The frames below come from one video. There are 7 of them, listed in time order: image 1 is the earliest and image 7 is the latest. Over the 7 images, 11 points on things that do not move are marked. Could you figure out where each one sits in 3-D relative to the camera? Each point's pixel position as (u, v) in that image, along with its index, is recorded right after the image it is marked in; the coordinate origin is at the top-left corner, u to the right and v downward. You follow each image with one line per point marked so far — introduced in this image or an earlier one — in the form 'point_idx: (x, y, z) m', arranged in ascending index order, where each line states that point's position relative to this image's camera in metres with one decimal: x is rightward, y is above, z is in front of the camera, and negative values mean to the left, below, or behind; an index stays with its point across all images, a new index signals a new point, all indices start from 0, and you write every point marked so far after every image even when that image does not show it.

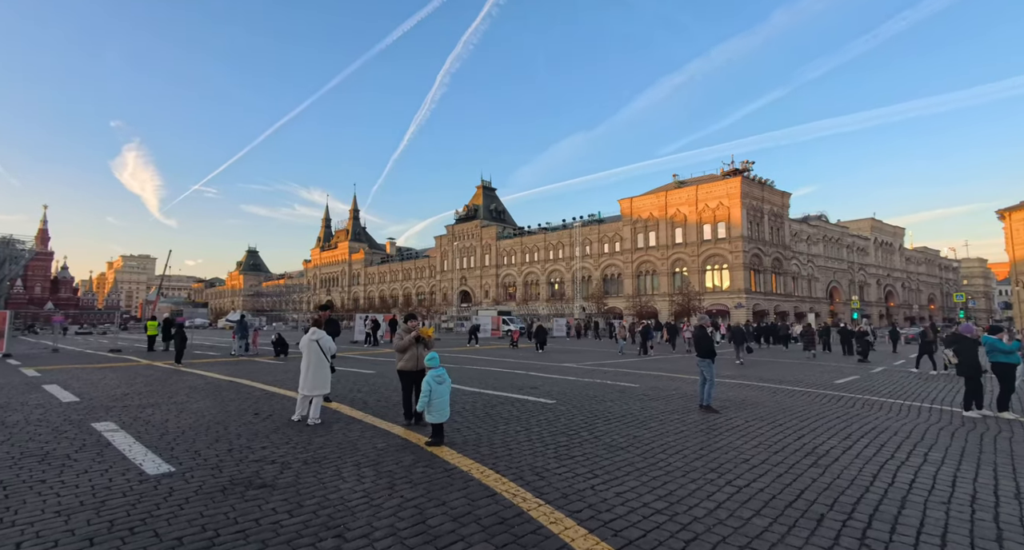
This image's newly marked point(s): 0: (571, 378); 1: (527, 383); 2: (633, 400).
0: (+1.7, -3.0, +14.7) m
1: (+0.4, -2.7, +12.7) m
2: (+2.6, -2.7, +10.7) m
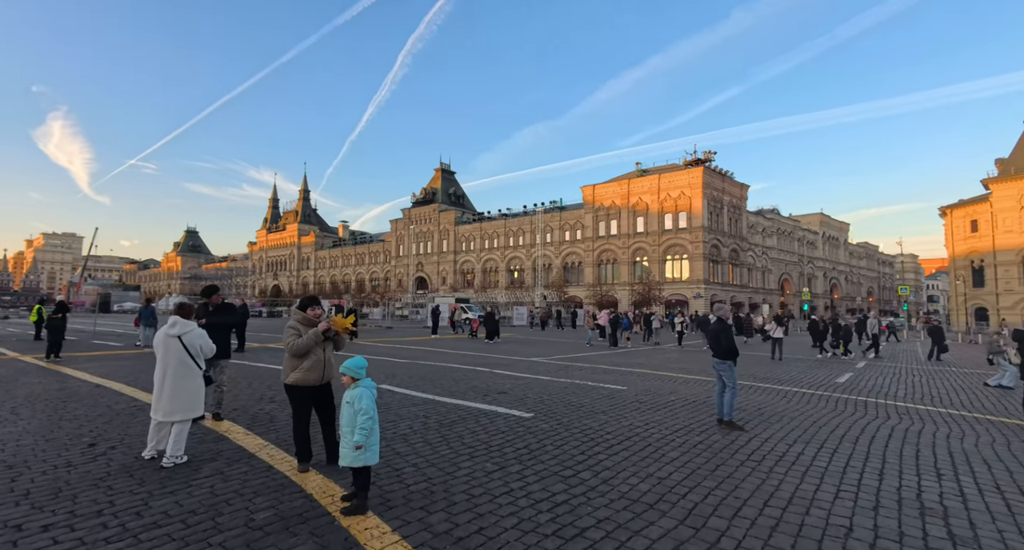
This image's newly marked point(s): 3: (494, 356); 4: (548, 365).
0: (+0.7, -2.5, +12.4) m
1: (-0.4, -2.3, +10.2) m
2: (+2.0, -2.3, +8.4) m
3: (-0.7, -2.8, +17.9) m
4: (+1.0, -2.8, +15.7) m
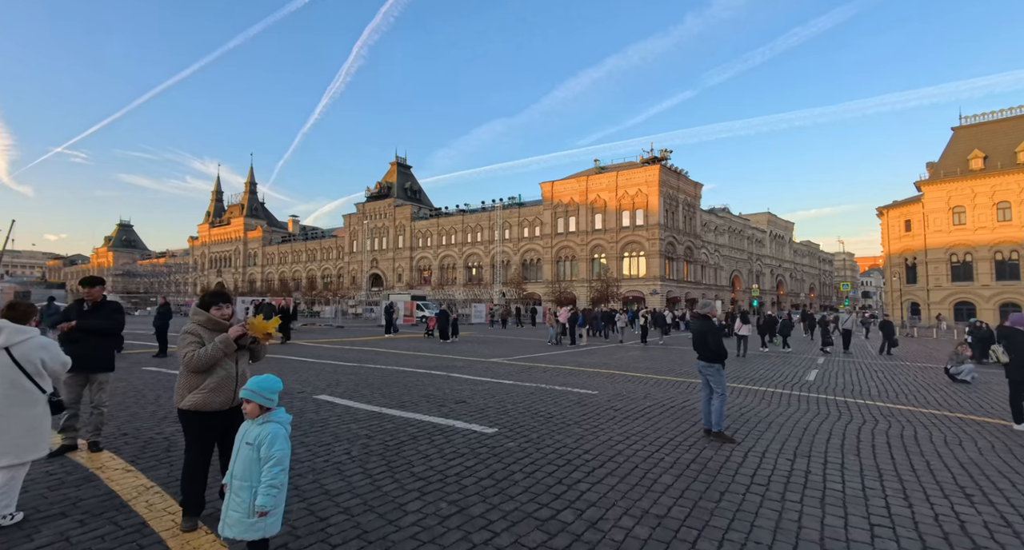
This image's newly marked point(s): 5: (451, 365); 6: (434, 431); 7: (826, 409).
0: (-0.2, -2.4, +11.3) m
1: (-1.1, -2.1, +9.0) m
2: (+1.4, -2.2, +7.5) m
3: (-2.0, -2.7, +16.6) m
4: (-0.1, -2.6, +14.6) m
5: (-1.7, -2.5, +14.4) m
6: (-1.0, -2.0, +6.7) m
7: (+5.6, -2.4, +9.2) m
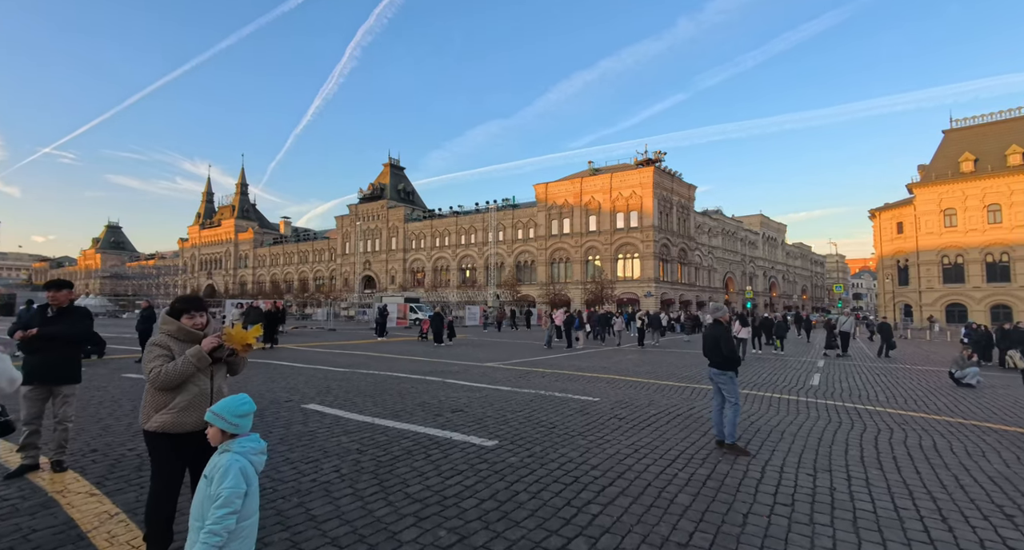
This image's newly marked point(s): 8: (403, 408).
0: (-0.2, -2.4, +10.9) m
1: (-1.1, -2.2, +8.6) m
2: (+1.4, -2.2, +7.1) m
3: (-2.2, -2.7, +16.2) m
4: (-0.2, -2.7, +14.2) m
5: (-1.8, -2.6, +13.9) m
6: (-1.0, -2.1, +6.3) m
7: (+5.6, -2.5, +8.9) m
8: (-1.8, -2.1, +8.3) m
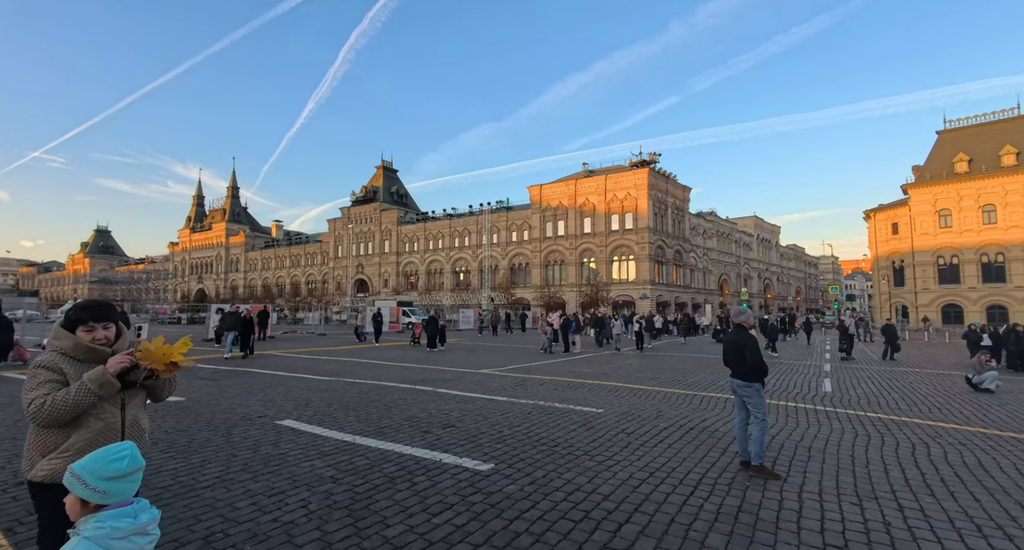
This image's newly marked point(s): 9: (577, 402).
0: (-0.3, -2.4, +10.1) m
1: (-1.1, -2.2, +7.8) m
2: (+1.4, -2.2, +6.3) m
3: (-2.3, -2.8, +15.4) m
4: (-0.3, -2.7, +13.4) m
5: (-1.9, -2.6, +13.2) m
6: (-1.0, -2.1, +5.5) m
7: (+5.6, -2.4, +8.2) m
8: (-1.8, -2.2, +7.5) m
9: (+1.2, -2.4, +10.0) m
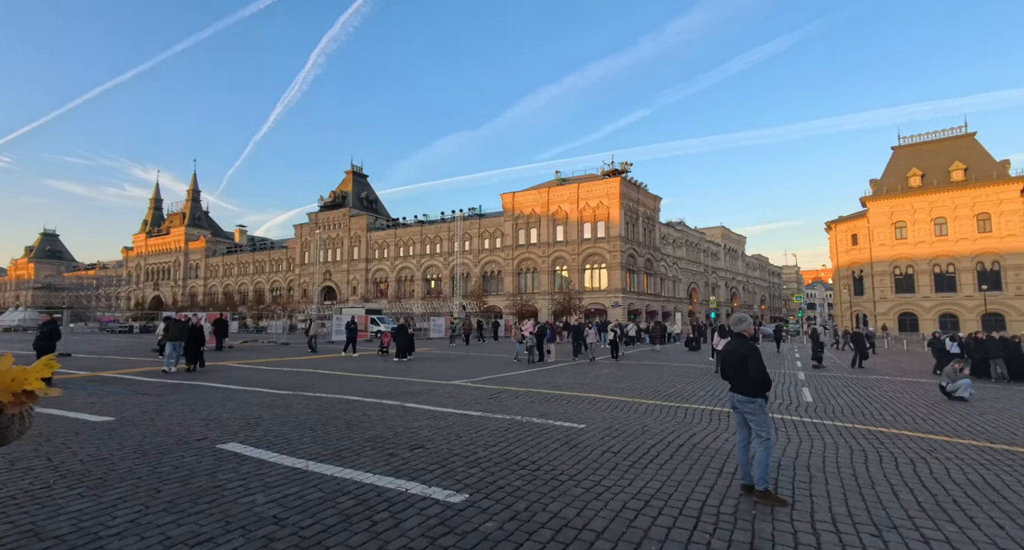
0: (-0.7, -2.5, +9.4) m
1: (-1.5, -2.2, +7.0) m
2: (+1.2, -2.3, +5.7) m
3: (-3.0, -3.0, +14.5) m
4: (-1.0, -2.9, +12.6) m
5: (-2.6, -2.8, +12.3) m
6: (-1.2, -2.1, +4.7) m
7: (+5.2, -2.5, +7.7) m
8: (-2.1, -2.2, +6.7) m
9: (+0.8, -2.5, +9.3) m
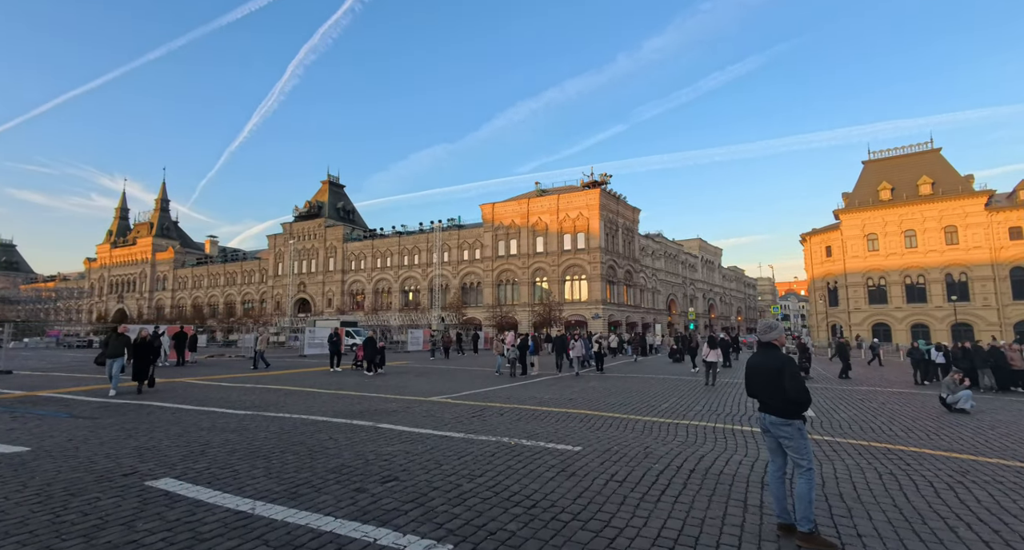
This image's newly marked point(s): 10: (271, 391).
0: (-0.9, -2.6, +8.4) m
1: (-1.6, -2.3, +6.0) m
2: (+1.1, -2.2, +4.8) m
3: (-3.5, -3.2, +13.4) m
4: (-1.3, -3.0, +11.6) m
5: (-2.9, -2.9, +11.2) m
6: (-1.2, -2.0, +3.7) m
7: (+5.0, -2.6, +7.0) m
8: (-2.2, -2.2, +5.6) m
9: (+0.5, -2.6, +8.4) m
10: (-6.4, -3.1, +13.9) m
